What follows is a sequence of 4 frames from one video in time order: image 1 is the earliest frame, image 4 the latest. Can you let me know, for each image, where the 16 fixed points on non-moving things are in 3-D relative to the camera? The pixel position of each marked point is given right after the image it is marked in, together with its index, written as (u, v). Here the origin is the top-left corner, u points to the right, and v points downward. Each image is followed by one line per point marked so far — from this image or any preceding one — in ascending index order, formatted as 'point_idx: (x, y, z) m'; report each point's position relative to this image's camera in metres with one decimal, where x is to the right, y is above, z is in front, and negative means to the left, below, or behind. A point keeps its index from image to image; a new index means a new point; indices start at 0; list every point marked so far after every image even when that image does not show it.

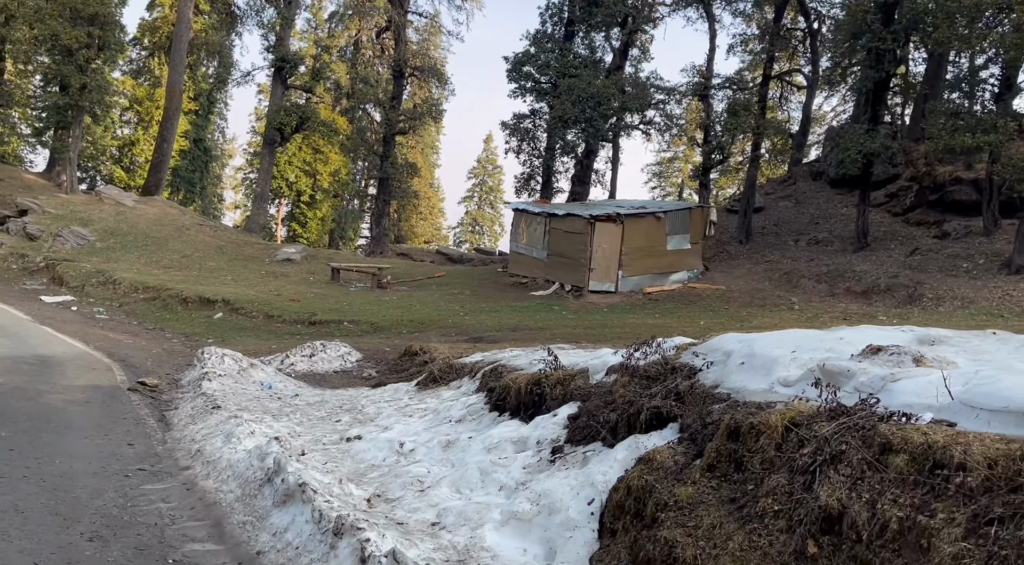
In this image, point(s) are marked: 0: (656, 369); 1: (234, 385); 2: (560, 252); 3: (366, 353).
0: (+1.0, -0.6, +5.0) m
1: (-3.7, -1.4, +9.8) m
2: (+1.3, +0.8, +19.5) m
3: (-2.6, -1.3, +13.6) m
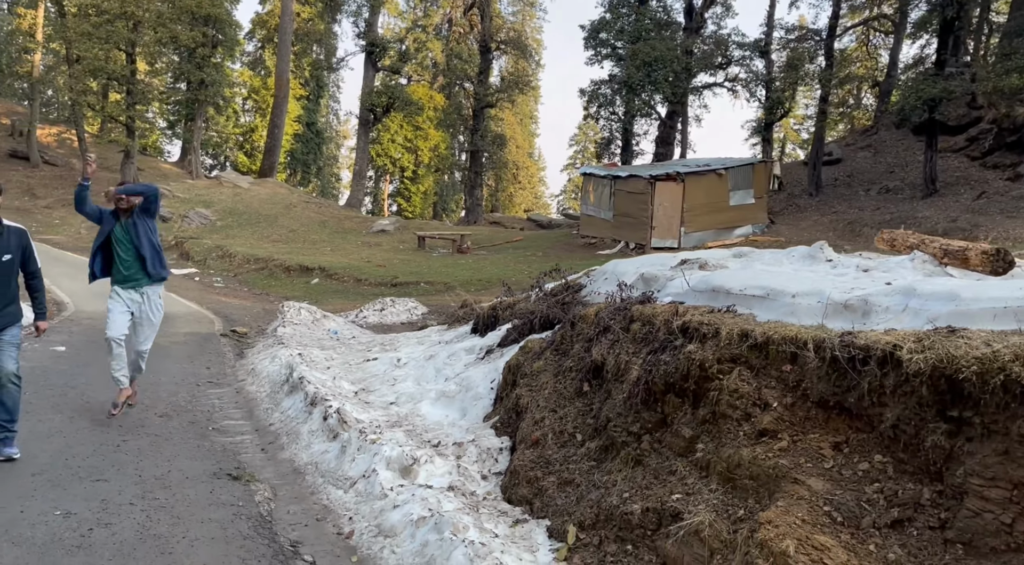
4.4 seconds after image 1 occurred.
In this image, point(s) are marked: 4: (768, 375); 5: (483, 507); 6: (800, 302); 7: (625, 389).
0: (+0.4, 0.0, +6.5) m
1: (-3.4, -0.8, +12.0) m
2: (+3.0, +2.0, +20.7) m
3: (-1.8, -0.5, +15.6) m
4: (+1.1, -0.4, +3.3) m
5: (-0.2, -1.3, +4.2) m
6: (+1.4, -0.1, +3.7) m
7: (+0.6, -0.6, +4.1) m
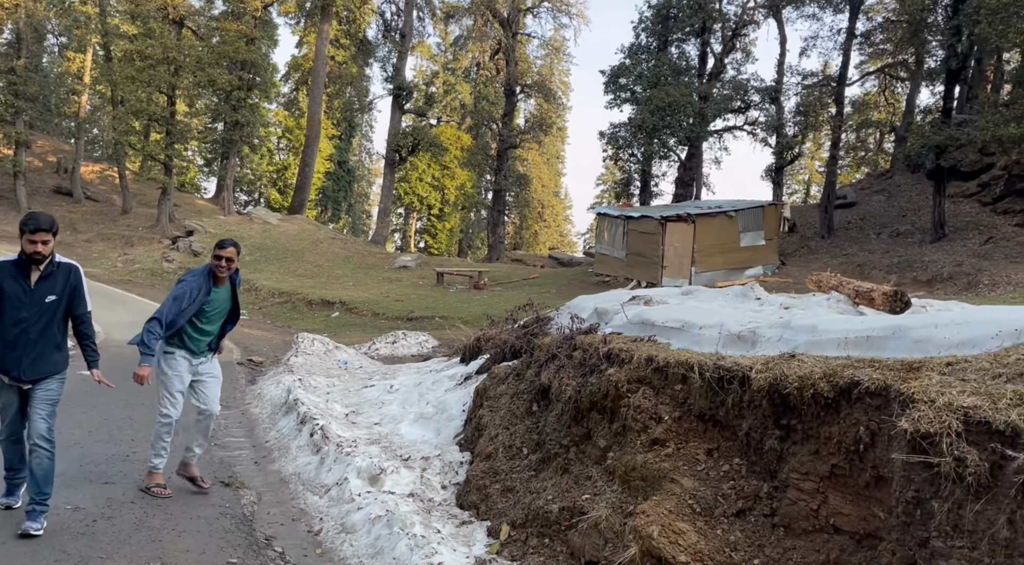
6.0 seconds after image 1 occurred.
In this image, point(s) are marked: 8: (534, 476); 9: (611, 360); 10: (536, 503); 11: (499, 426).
0: (+0.2, -0.4, +7.1) m
1: (-3.4, -1.3, +12.7) m
2: (+3.3, +0.9, +21.3) m
3: (-1.7, -1.3, +16.3) m
4: (+0.8, -0.6, +3.9) m
5: (-0.5, -1.5, +4.8) m
6: (+1.1, -0.3, +4.2) m
7: (+0.3, -0.8, +4.7) m
8: (+0.1, -1.2, +4.6) m
9: (+0.6, -0.5, +4.5) m
10: (+0.1, -1.2, +4.2) m
11: (-0.1, -1.0, +5.3) m
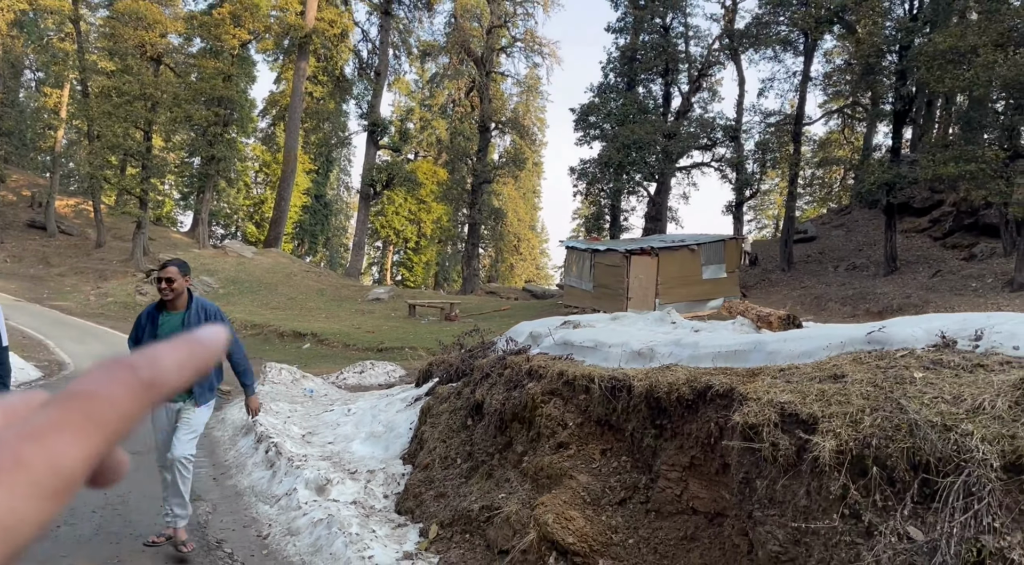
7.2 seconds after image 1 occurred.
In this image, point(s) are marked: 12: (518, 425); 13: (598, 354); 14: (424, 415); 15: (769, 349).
0: (-0.3, -0.6, +7.6) m
1: (-4.1, -1.8, +13.0) m
2: (+2.4, 0.0, +21.9) m
3: (-2.4, -2.0, +16.7) m
4: (+0.3, -0.7, +4.4) m
5: (-1.0, -1.6, +5.2) m
6: (+0.6, -0.4, +4.8) m
7: (-0.2, -1.0, +5.2) m
8: (-0.3, -1.4, +5.1) m
9: (+0.1, -0.6, +5.0) m
10: (-0.3, -1.4, +4.7) m
11: (-0.6, -1.2, +5.8) m
12: (0.0, -0.9, +4.8) m
13: (+0.6, -0.5, +4.8) m
14: (-0.8, -1.2, +6.6) m
15: (+1.4, -0.4, +4.0) m
